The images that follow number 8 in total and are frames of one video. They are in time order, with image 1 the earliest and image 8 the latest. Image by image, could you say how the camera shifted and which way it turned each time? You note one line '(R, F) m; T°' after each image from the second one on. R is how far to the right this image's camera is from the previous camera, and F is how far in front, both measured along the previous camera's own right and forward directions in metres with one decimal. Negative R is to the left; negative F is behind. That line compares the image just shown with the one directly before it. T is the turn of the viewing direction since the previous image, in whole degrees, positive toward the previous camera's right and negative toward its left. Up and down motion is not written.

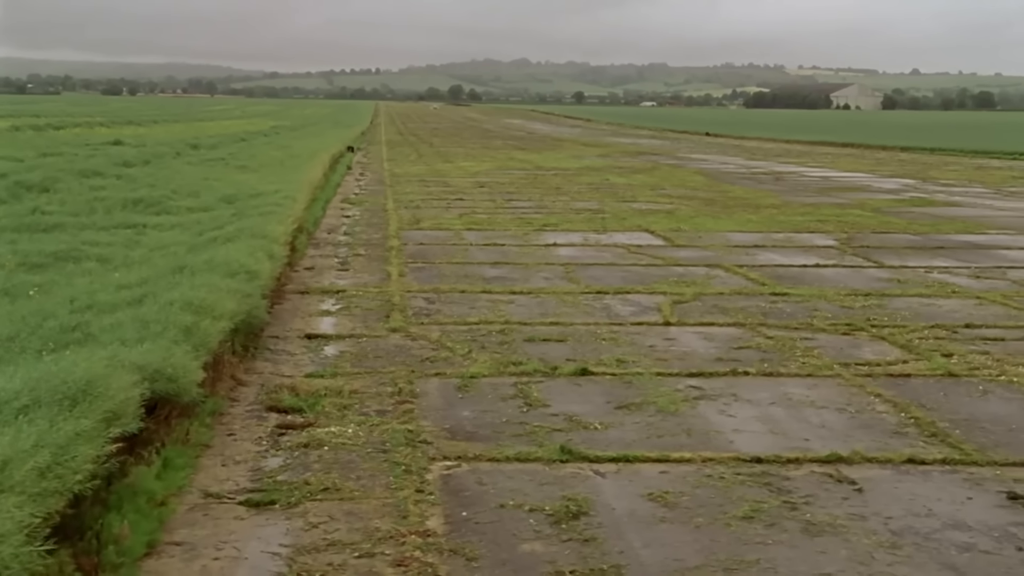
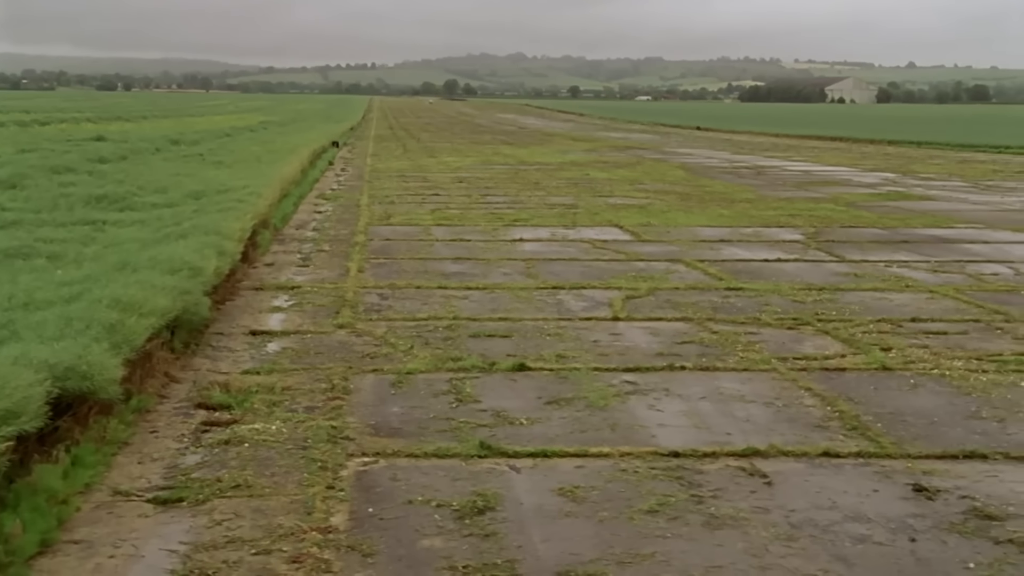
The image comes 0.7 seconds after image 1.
(+0.3, 0.0) m; +1°
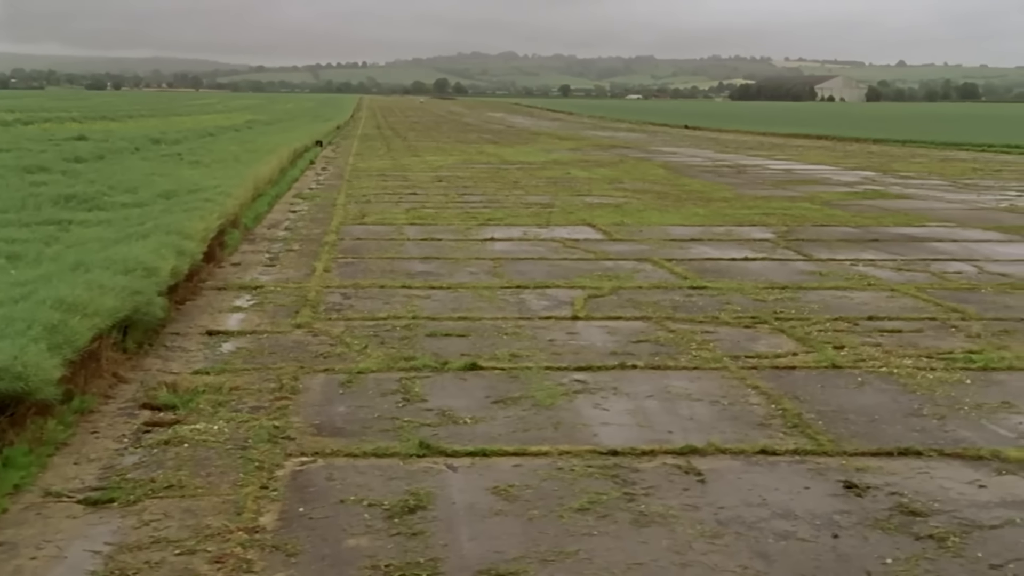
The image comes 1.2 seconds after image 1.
(+0.2, 0.0) m; +1°
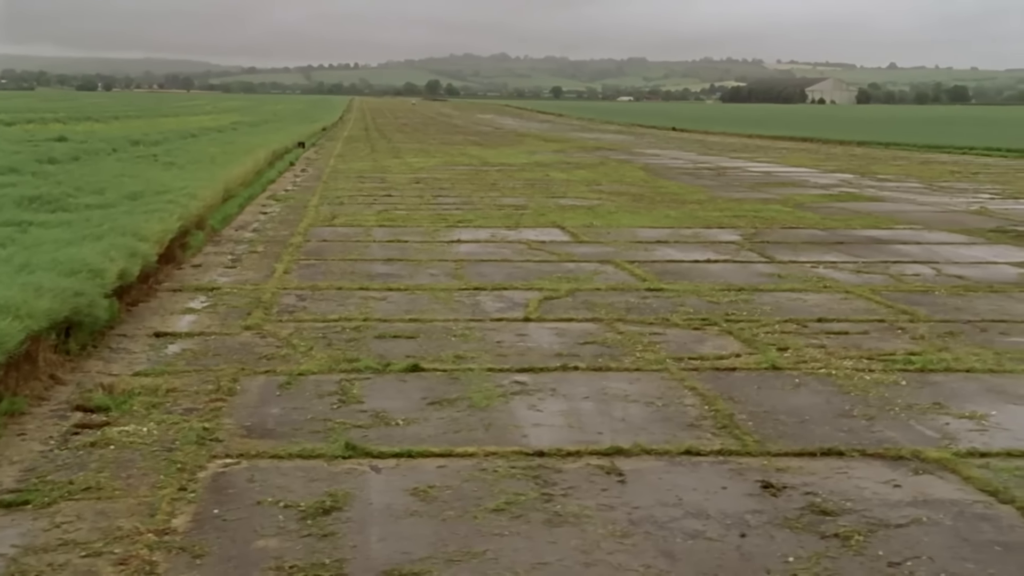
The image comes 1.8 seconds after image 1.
(+0.3, 0.0) m; +1°
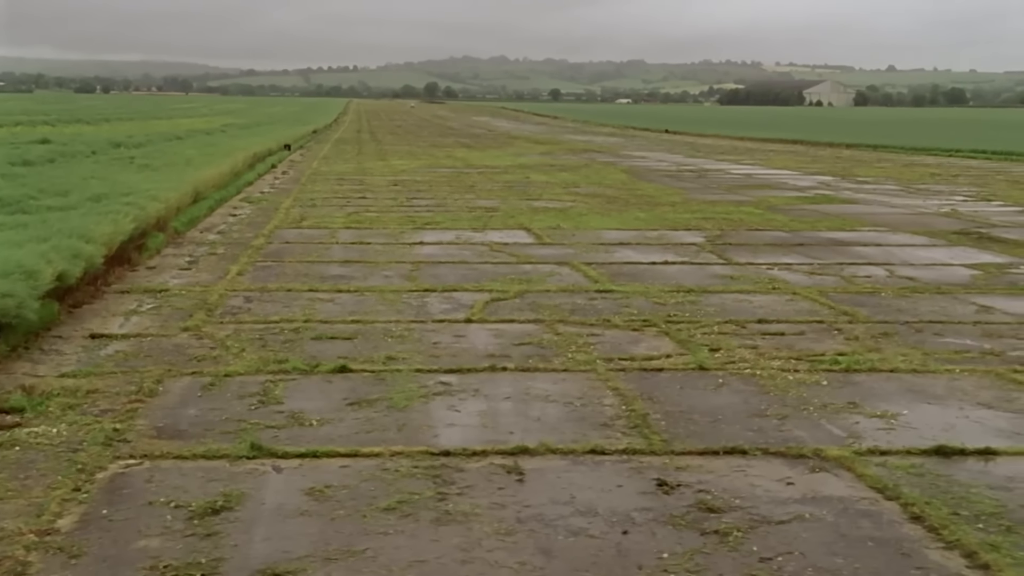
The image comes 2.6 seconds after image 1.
(+0.4, 0.0) m; +1°
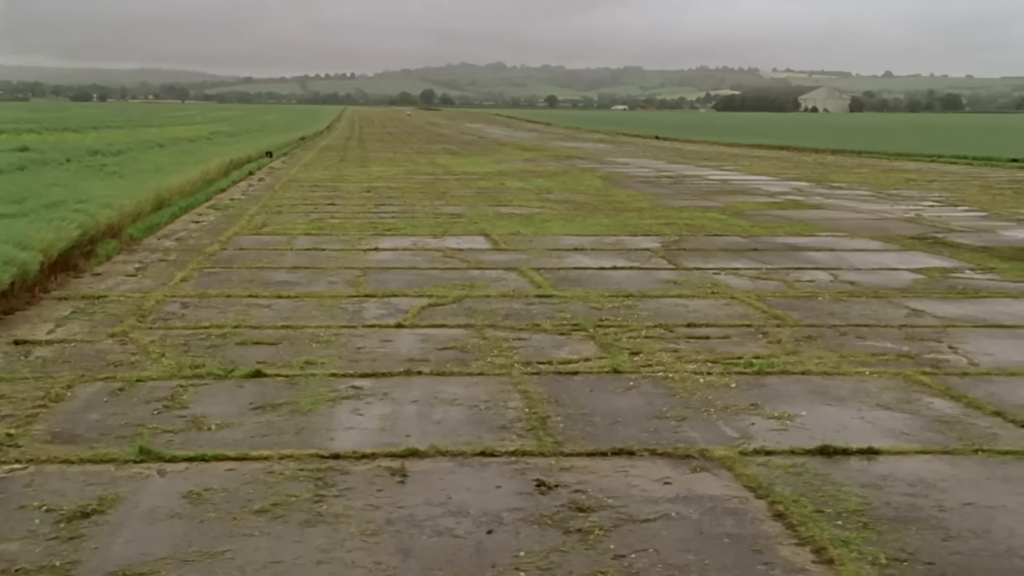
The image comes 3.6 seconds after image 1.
(+0.5, -0.1) m; +1°
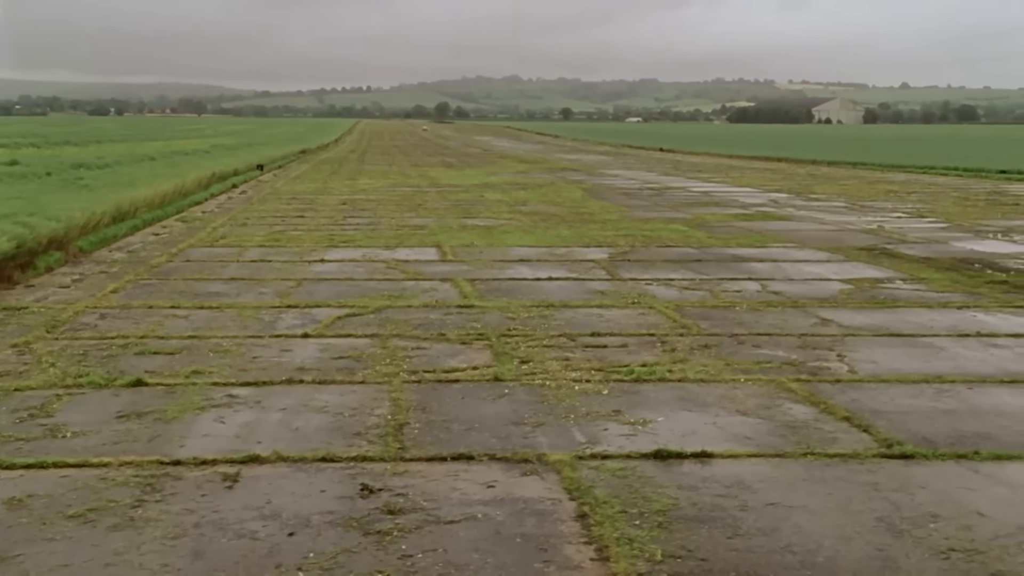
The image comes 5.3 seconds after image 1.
(+0.8, -0.1) m; +1°
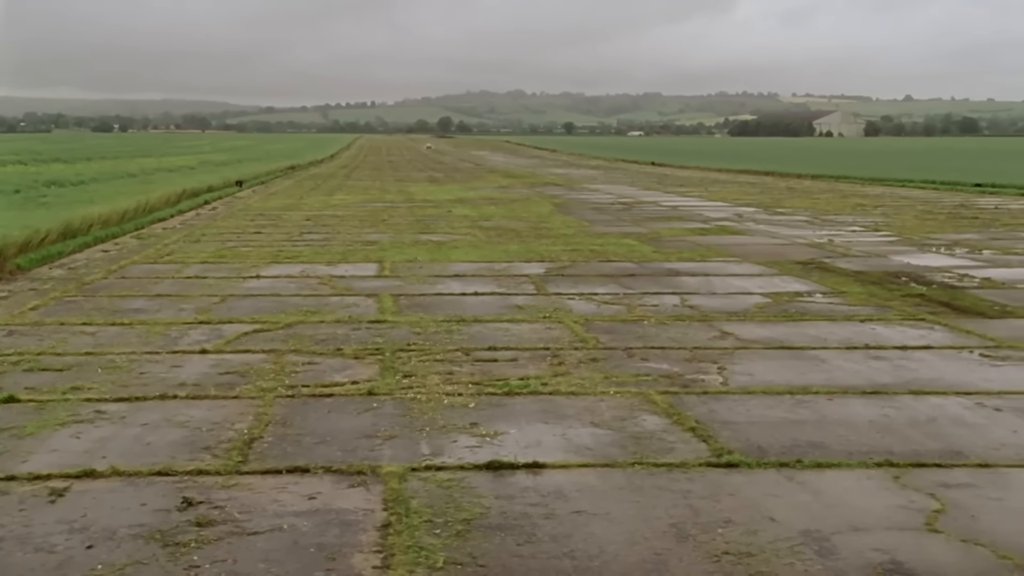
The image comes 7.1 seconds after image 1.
(+0.8, -0.1) m; +1°
